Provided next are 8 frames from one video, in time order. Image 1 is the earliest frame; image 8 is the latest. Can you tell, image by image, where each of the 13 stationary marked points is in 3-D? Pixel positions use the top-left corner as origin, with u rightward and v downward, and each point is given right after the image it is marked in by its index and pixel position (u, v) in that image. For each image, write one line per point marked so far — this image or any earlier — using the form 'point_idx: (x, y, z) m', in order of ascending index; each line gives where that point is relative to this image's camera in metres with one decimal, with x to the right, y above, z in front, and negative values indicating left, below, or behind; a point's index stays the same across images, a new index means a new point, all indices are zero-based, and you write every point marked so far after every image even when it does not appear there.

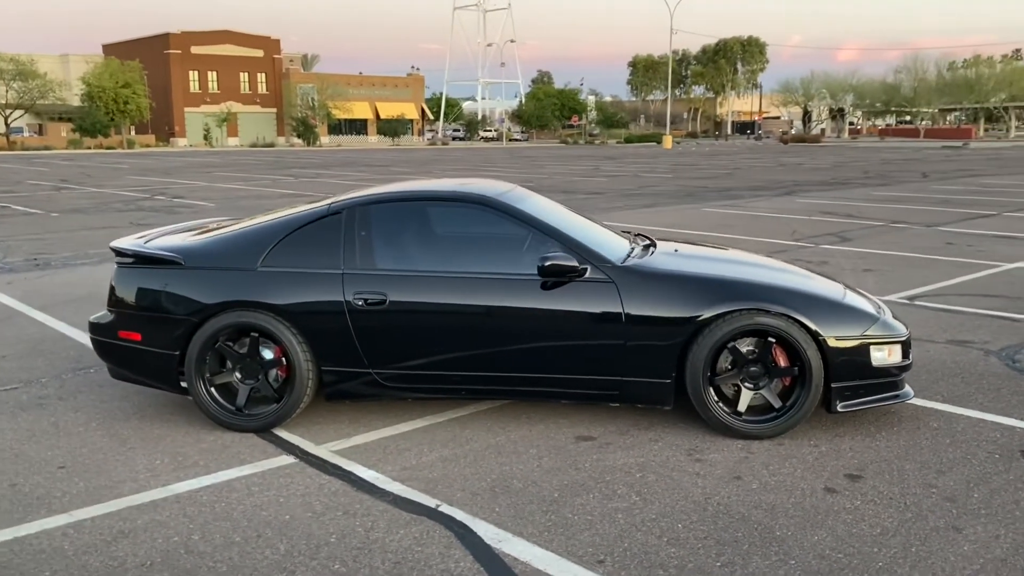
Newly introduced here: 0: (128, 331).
0: (-1.8, -0.2, +4.6) m
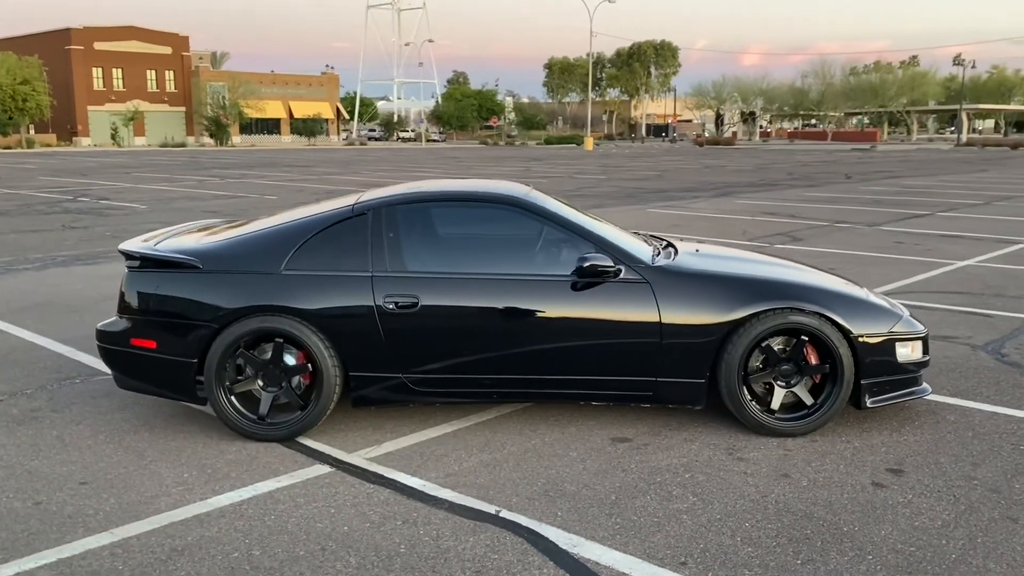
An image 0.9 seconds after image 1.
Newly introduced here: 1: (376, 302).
0: (-1.7, -0.2, +4.4) m
1: (-0.6, -0.1, +4.3) m
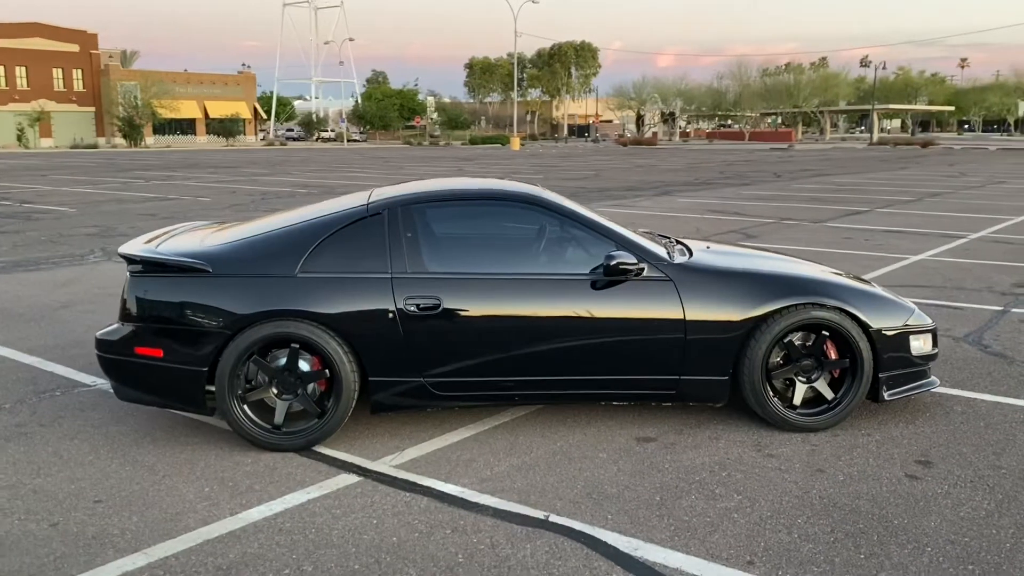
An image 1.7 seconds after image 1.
0: (-1.6, -0.3, +4.2) m
1: (-0.5, -0.1, +4.2) m
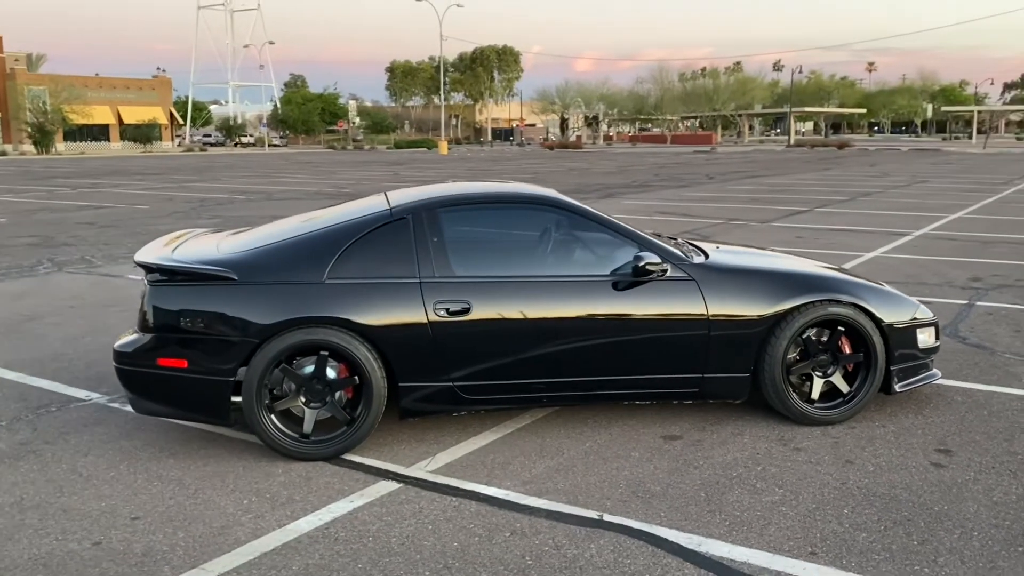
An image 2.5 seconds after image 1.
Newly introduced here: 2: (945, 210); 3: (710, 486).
0: (-1.4, -0.3, +4.1) m
1: (-0.4, -0.1, +4.2) m
2: (+6.9, +1.2, +15.2) m
3: (+0.8, -0.8, +3.8) m
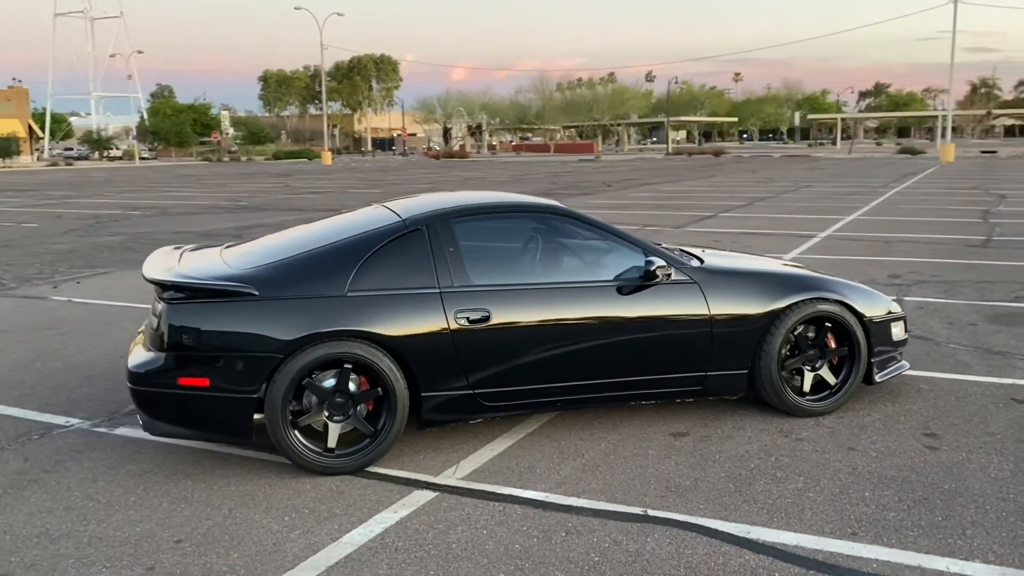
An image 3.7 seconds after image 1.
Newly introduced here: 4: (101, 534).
0: (-1.3, -0.4, +4.0) m
1: (-0.3, -0.1, +4.2) m
2: (+5.5, +1.3, +16.1) m
3: (+0.9, -0.8, +4.0) m
4: (-1.5, -0.9, +3.6) m
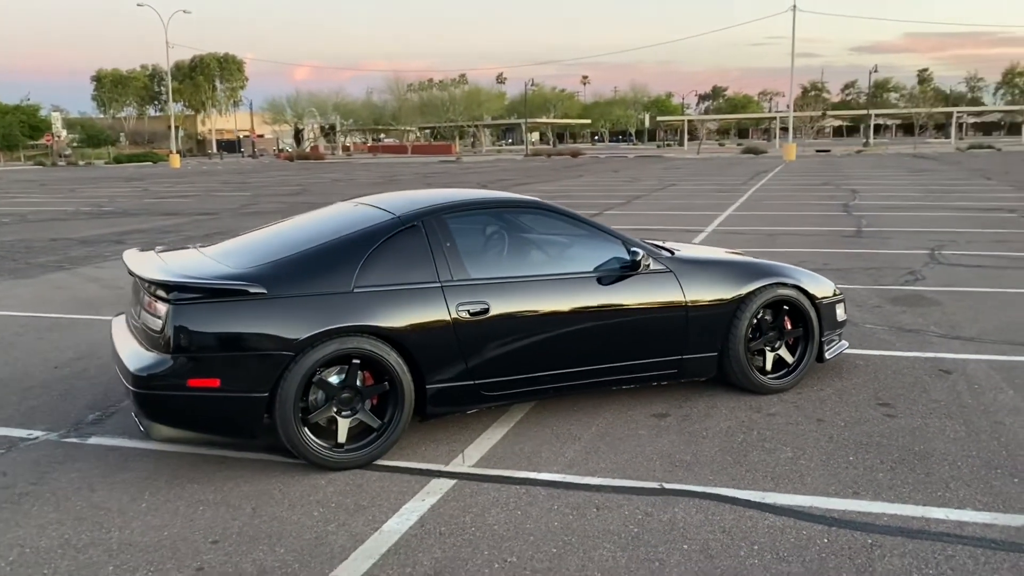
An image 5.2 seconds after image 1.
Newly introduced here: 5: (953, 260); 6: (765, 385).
0: (-1.3, -0.4, +3.9) m
1: (-0.3, -0.1, +4.3) m
2: (+3.5, +1.4, +16.9) m
3: (+1.0, -0.7, +4.3) m
4: (-1.4, -0.9, +3.5) m
5: (+4.4, +0.3, +9.6) m
6: (+1.3, -0.5, +5.1) m
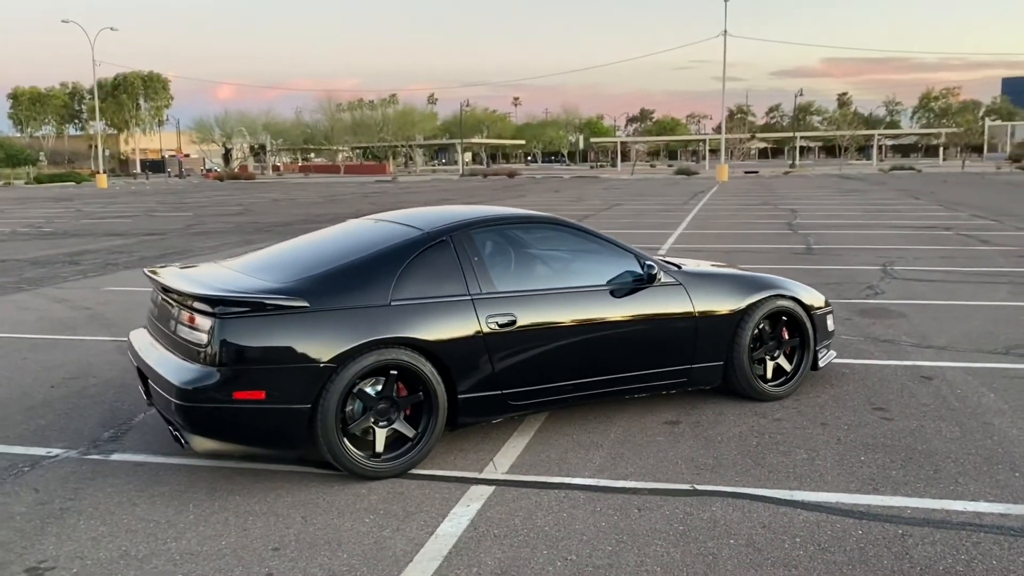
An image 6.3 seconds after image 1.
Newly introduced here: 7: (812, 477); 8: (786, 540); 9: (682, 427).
0: (-1.1, -0.4, +4.0) m
1: (-0.1, -0.2, +4.5) m
2: (+2.7, +1.1, +17.4) m
3: (+1.1, -0.8, +4.5) m
4: (-1.2, -1.0, +3.5) m
5: (+4.1, +0.1, +10.1) m
6: (+1.4, -0.6, +5.4) m
7: (+1.3, -0.8, +4.2) m
8: (+1.0, -0.9, +3.5) m
9: (+0.9, -0.7, +4.9) m
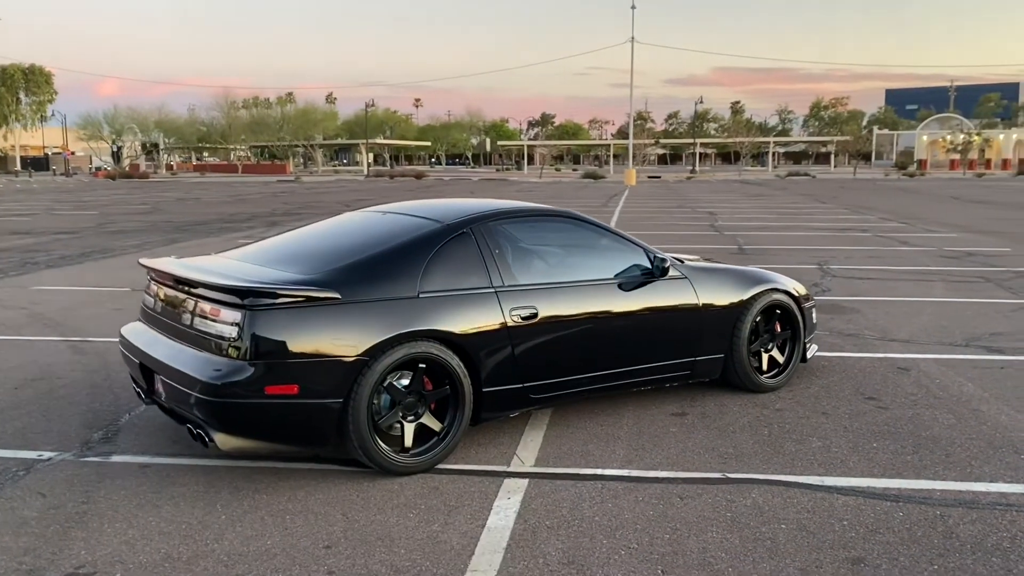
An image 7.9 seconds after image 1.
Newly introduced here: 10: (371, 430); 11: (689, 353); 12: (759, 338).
0: (-0.9, -0.4, +3.9) m
1: (0.0, -0.1, +4.4) m
2: (+1.4, +1.1, +17.6) m
3: (+1.2, -0.7, +4.6) m
4: (-1.0, -0.9, +3.4) m
5: (+3.6, +0.2, +10.4) m
6: (+1.4, -0.5, +5.5) m
7: (+1.4, -0.8, +4.3) m
8: (+1.2, -0.9, +3.6) m
9: (+0.9, -0.7, +5.0) m
10: (-0.6, -0.6, +4.0) m
11: (+0.9, -0.4, +5.2) m
12: (+1.4, -0.3, +5.5) m
